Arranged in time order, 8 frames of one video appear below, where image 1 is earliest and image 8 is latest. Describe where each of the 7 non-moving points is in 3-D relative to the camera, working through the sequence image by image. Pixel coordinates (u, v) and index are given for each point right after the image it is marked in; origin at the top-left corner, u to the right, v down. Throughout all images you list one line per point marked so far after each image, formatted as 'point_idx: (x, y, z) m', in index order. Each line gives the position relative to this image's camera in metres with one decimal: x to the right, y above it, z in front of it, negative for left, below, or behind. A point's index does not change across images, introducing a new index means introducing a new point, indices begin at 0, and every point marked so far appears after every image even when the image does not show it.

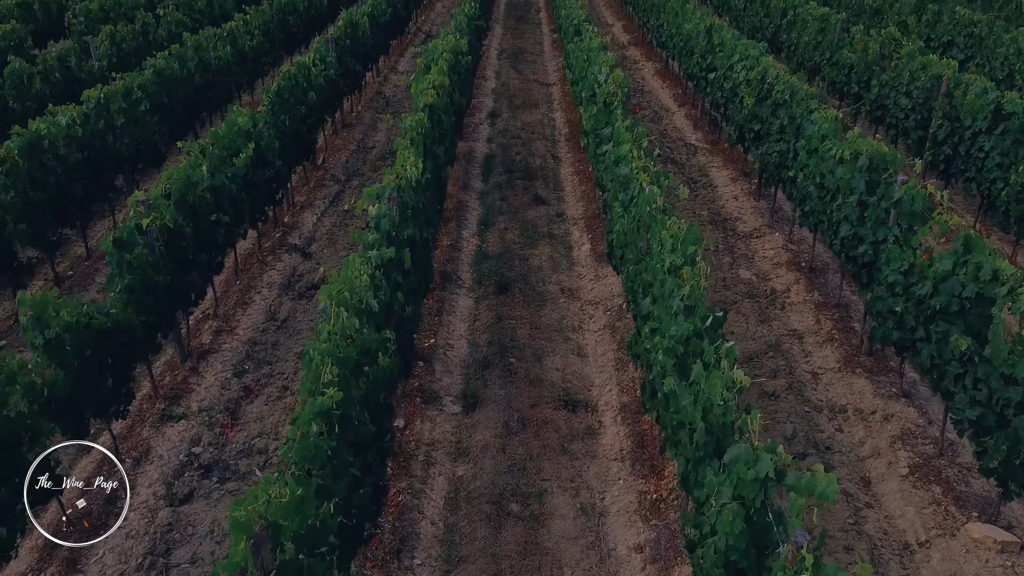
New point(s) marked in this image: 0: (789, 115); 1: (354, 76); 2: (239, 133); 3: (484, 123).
0: (+2.9, +1.8, +9.0) m
1: (-2.6, +3.5, +14.2) m
2: (-2.8, +1.6, +8.9) m
3: (-0.5, +2.8, +14.5) m
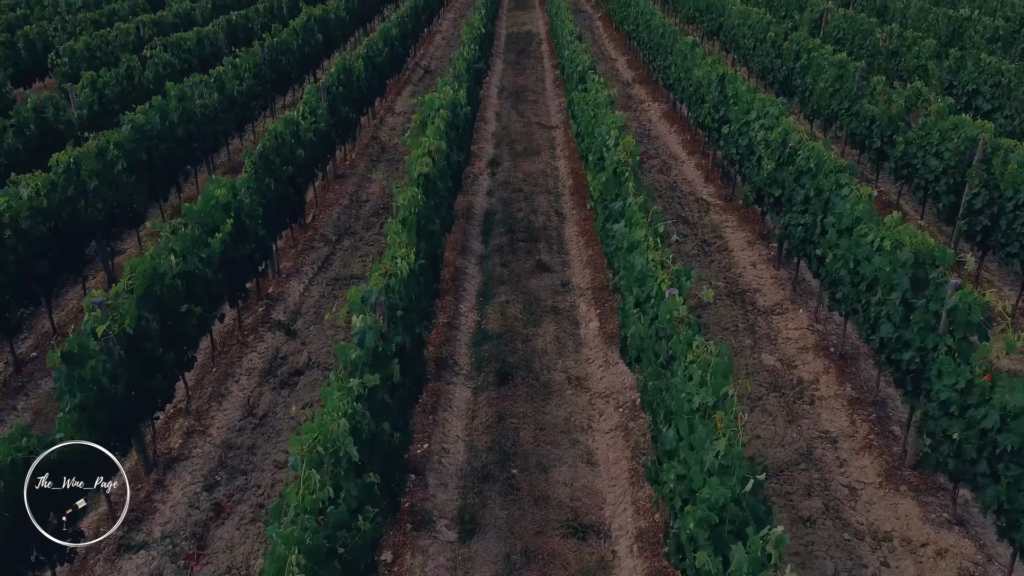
0: (+2.9, +1.0, +8.3) m
1: (-2.6, +2.6, +13.5) m
2: (-2.8, +0.8, +8.1) m
3: (-0.4, +1.8, +13.8) m
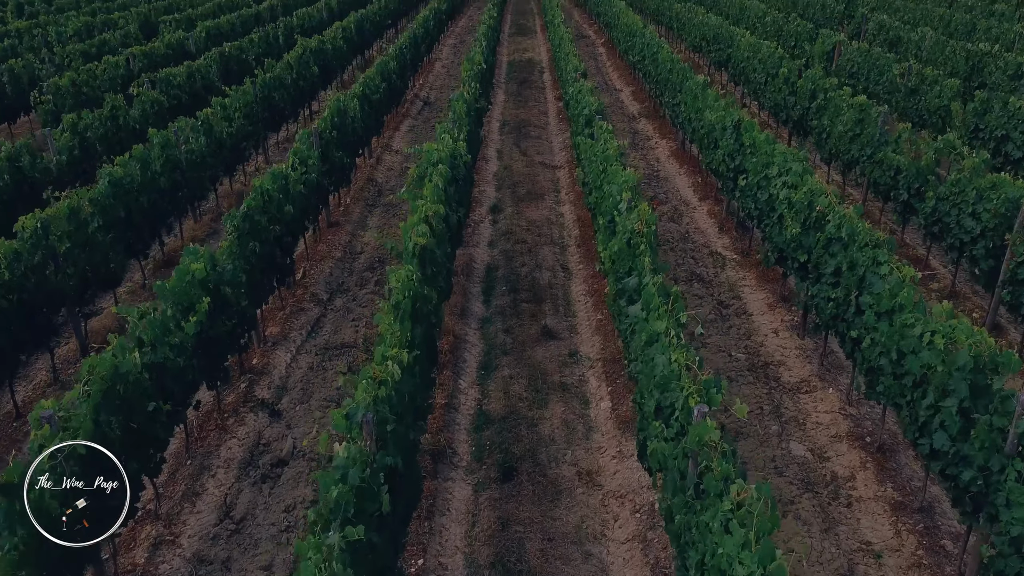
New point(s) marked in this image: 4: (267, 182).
0: (+2.9, +0.2, +7.6) m
1: (-2.5, +1.7, +12.8) m
2: (-2.7, 0.0, +7.4) m
3: (-0.4, +1.0, +13.1) m
4: (-2.8, +1.2, +9.8) m
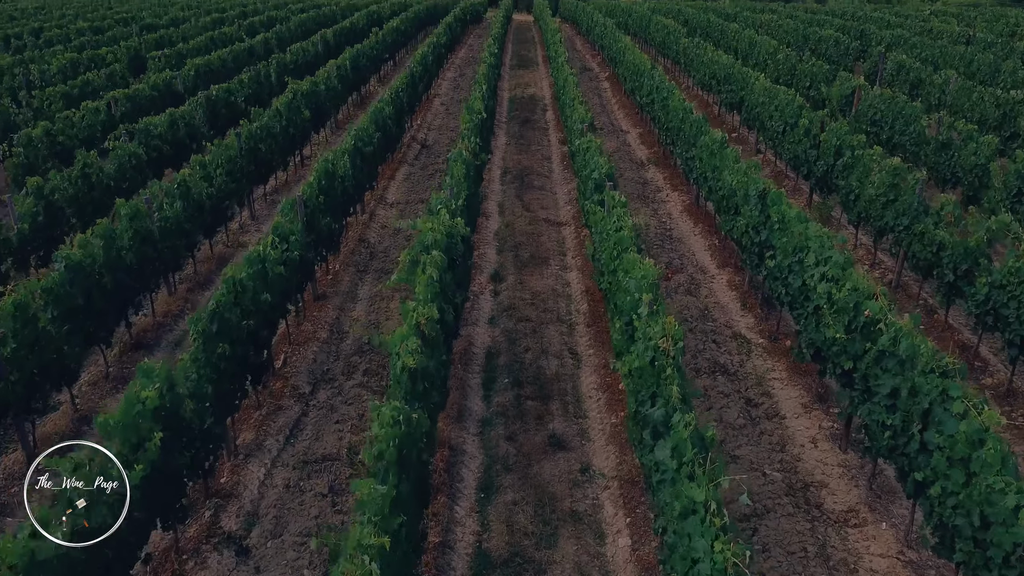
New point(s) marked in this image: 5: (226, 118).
0: (+3.0, -0.7, +6.5) m
1: (-2.5, +0.7, +11.8) m
2: (-2.7, -0.9, +6.4) m
3: (-0.4, 0.0, +12.0) m
4: (-2.7, +0.2, +8.7) m
5: (-6.3, +3.8, +19.2) m
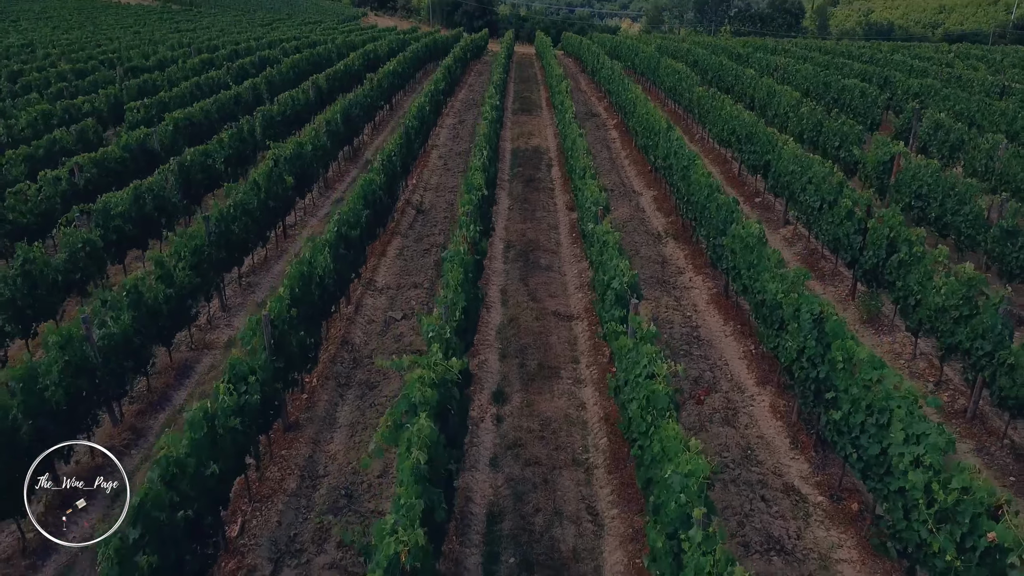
0: (+3.0, -2.1, +4.7) m
1: (-2.4, -0.8, +10.0) m
2: (-2.6, -2.2, +4.6) m
3: (-0.3, -1.5, +10.2) m
4: (-2.7, -1.2, +7.0) m
5: (-6.2, +2.1, +17.5) m
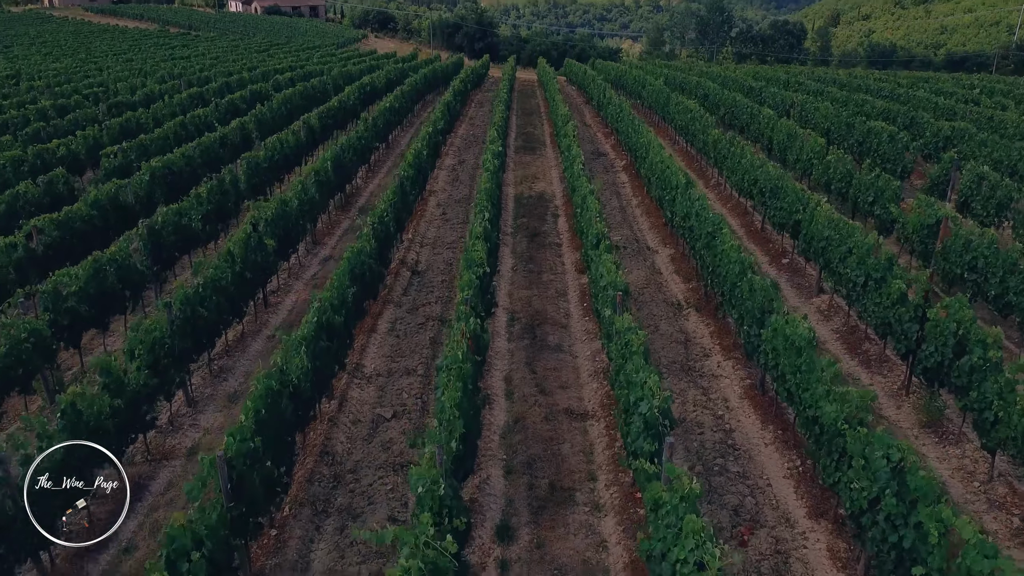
0: (+3.1, -3.1, +3.0) m
1: (-2.3, -2.0, +8.4) m
2: (-2.6, -3.3, +2.9) m
3: (-0.2, -2.7, +8.6) m
4: (-2.6, -2.3, +5.3) m
5: (-6.2, +0.8, +15.9) m
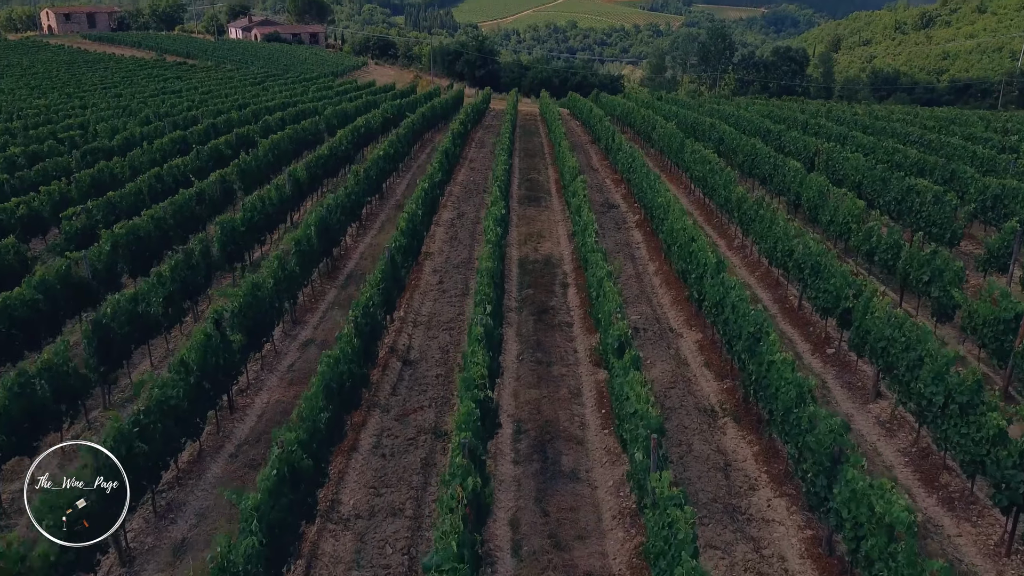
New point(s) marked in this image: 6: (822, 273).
0: (+3.2, -4.4, +0.8) m
1: (-2.3, -3.4, +6.2) m
2: (-2.5, -4.6, +0.6) m
3: (-0.1, -4.1, +6.3) m
4: (-2.5, -3.6, +3.1) m
5: (-6.1, -0.8, +13.7) m
6: (+5.4, +0.3, +15.3) m
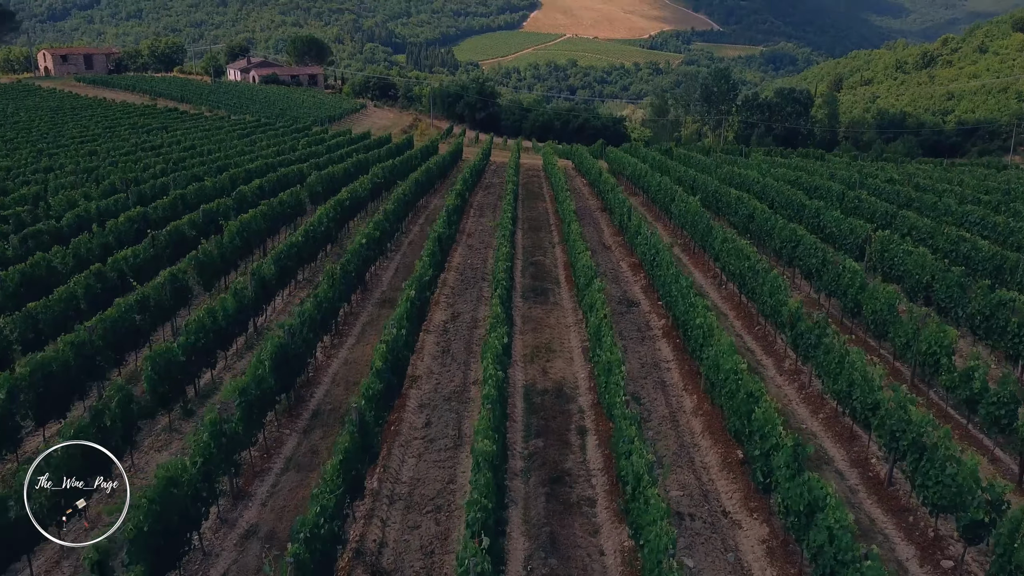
0: (+3.2, -6.2, -3.2) m
1: (-2.2, -5.4, +2.2) m
2: (-2.4, -6.4, -3.4) m
3: (-0.1, -6.2, +2.4) m
4: (-2.4, -5.6, -0.9) m
5: (-6.0, -3.2, +9.9) m
6: (+5.5, -2.2, +11.5) m
